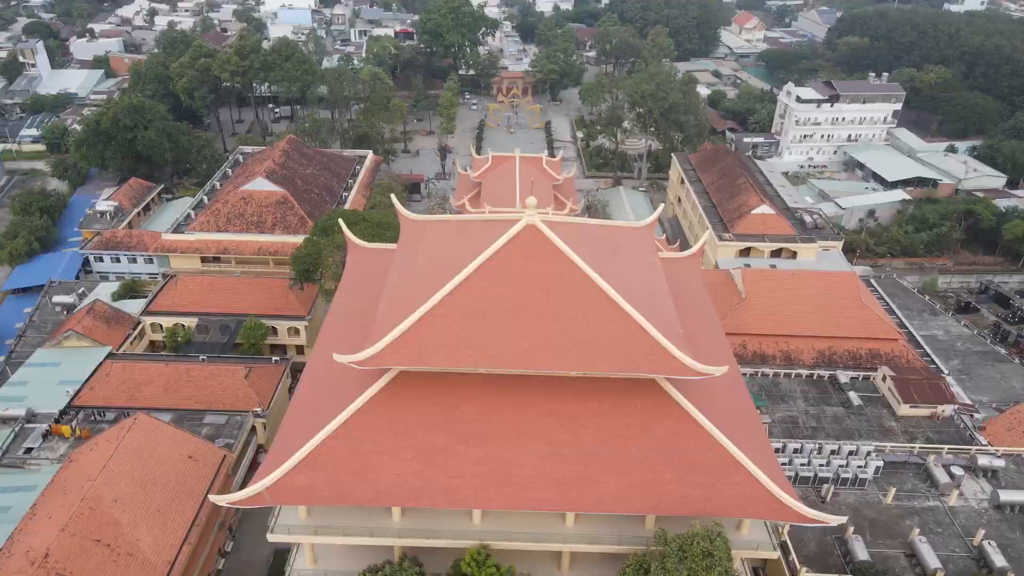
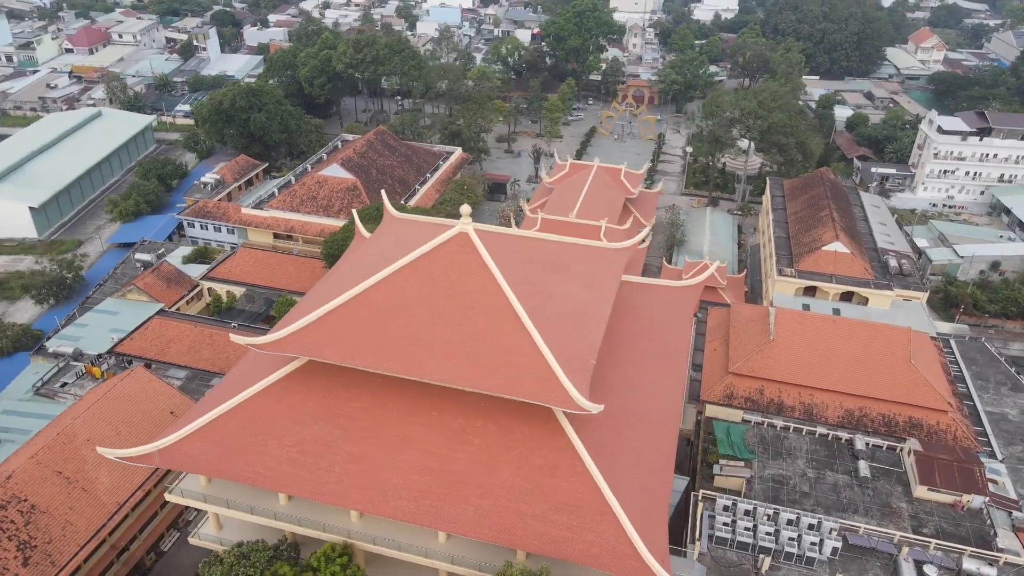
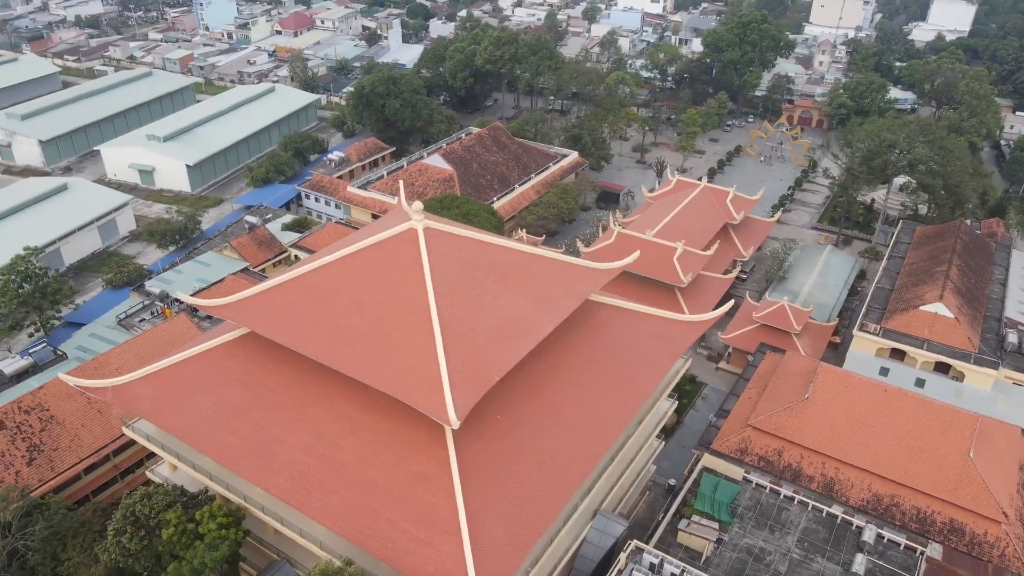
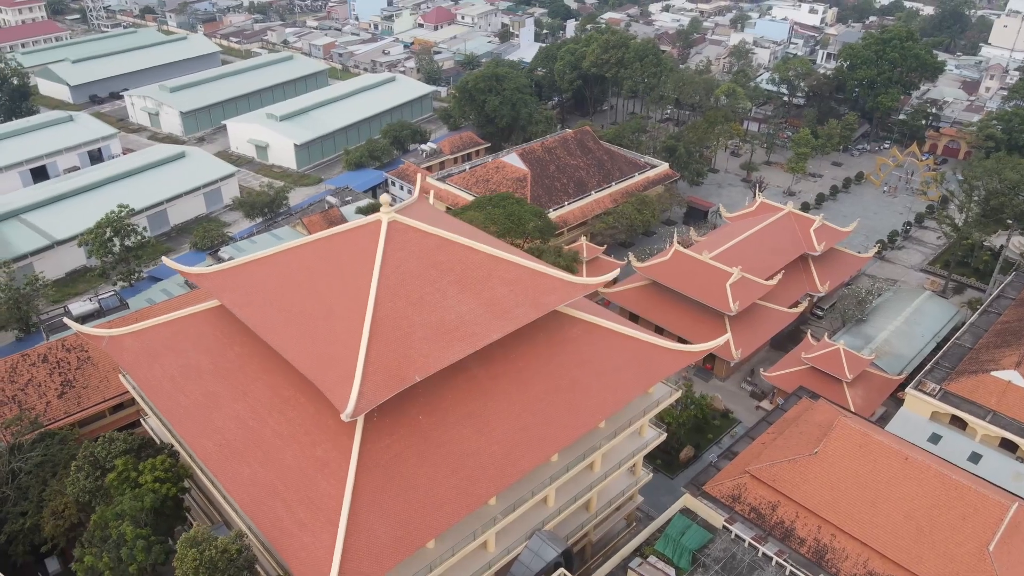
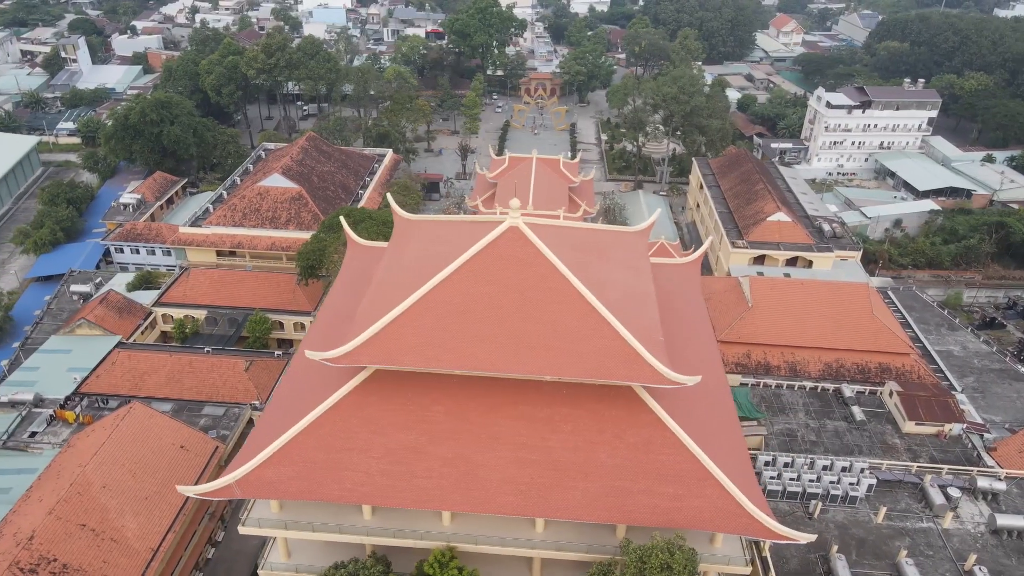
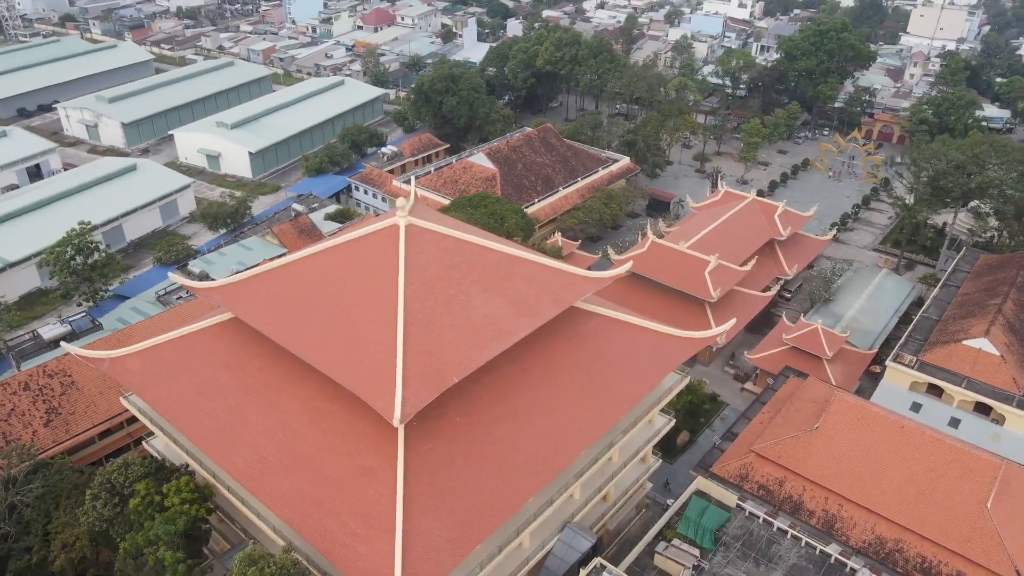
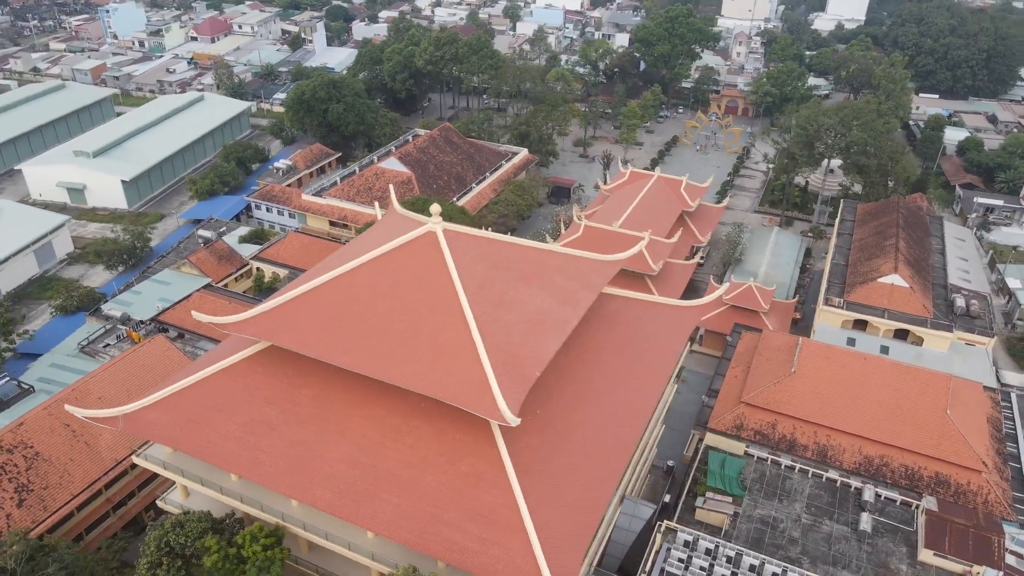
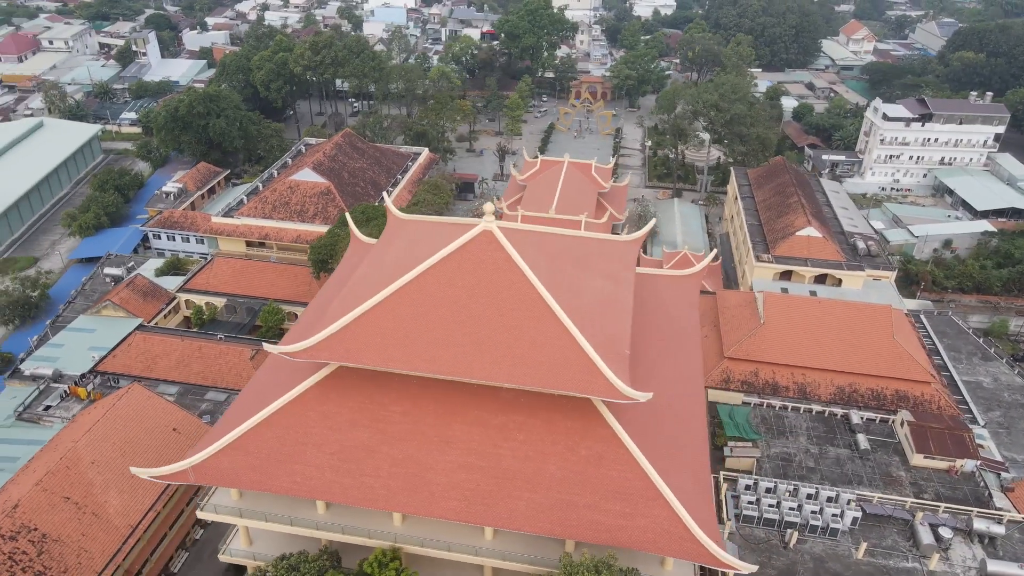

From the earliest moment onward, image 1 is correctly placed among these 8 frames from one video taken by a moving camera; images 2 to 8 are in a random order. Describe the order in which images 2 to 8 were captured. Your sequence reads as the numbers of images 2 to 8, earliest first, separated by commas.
5, 8, 2, 7, 3, 6, 4
